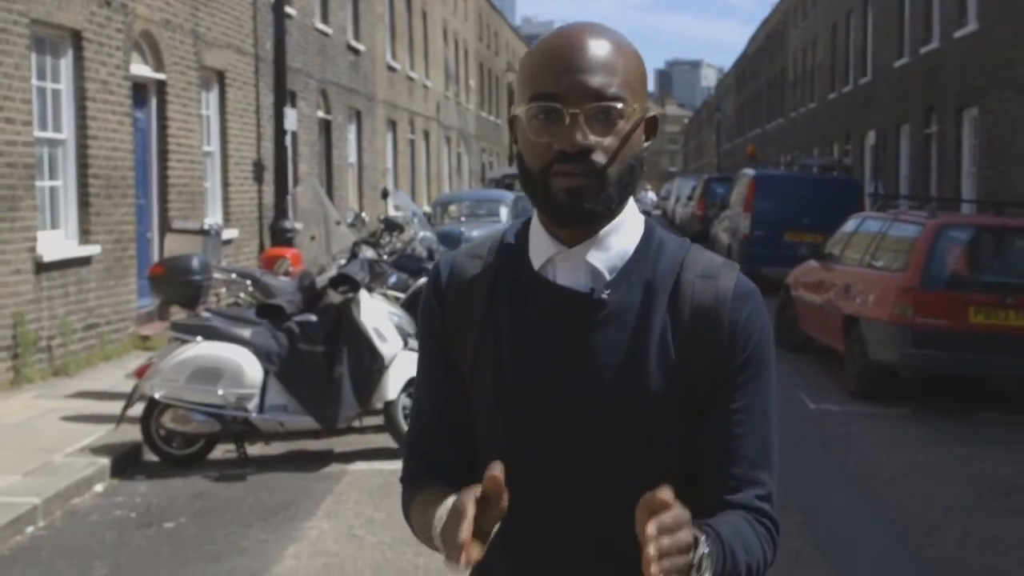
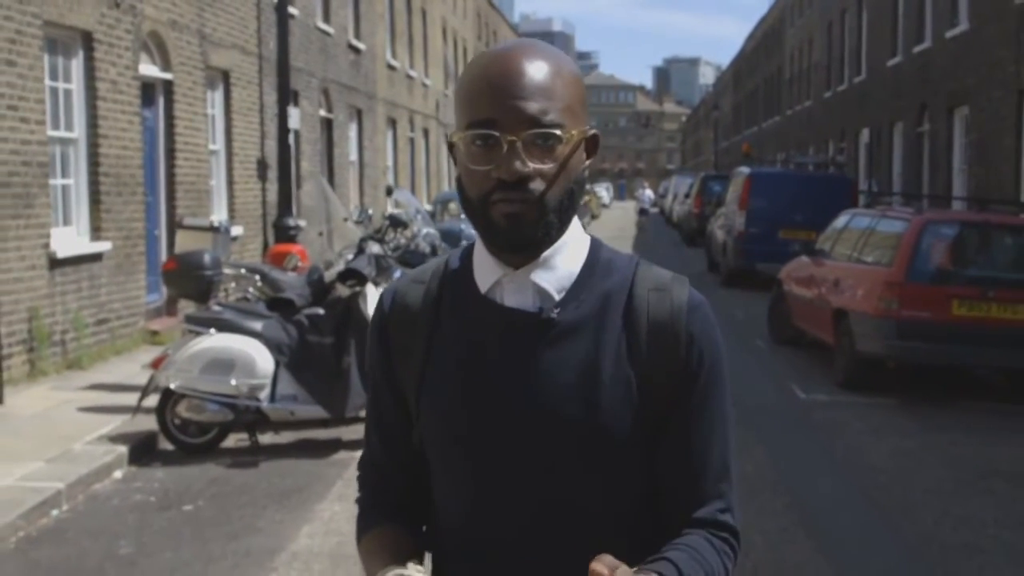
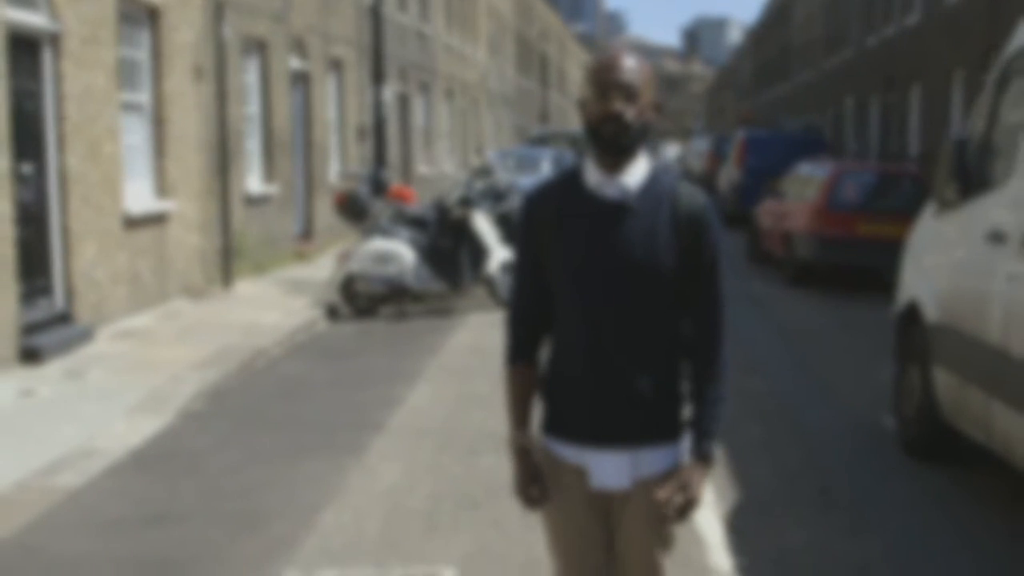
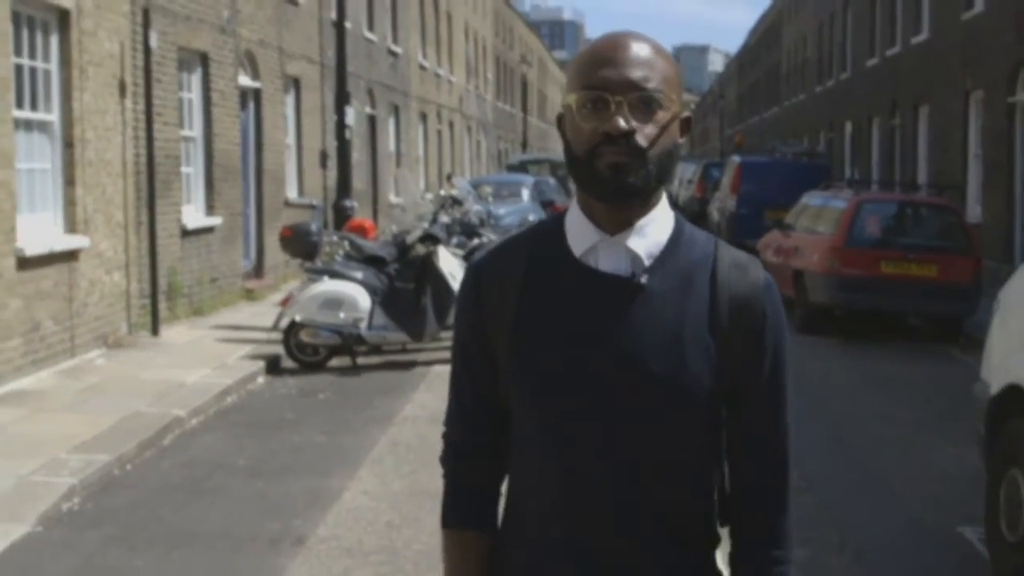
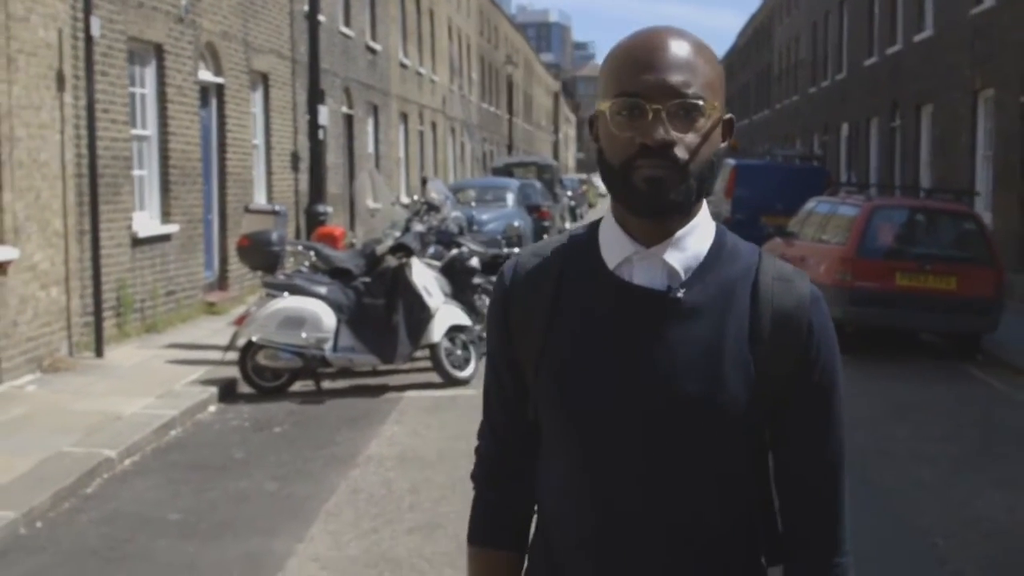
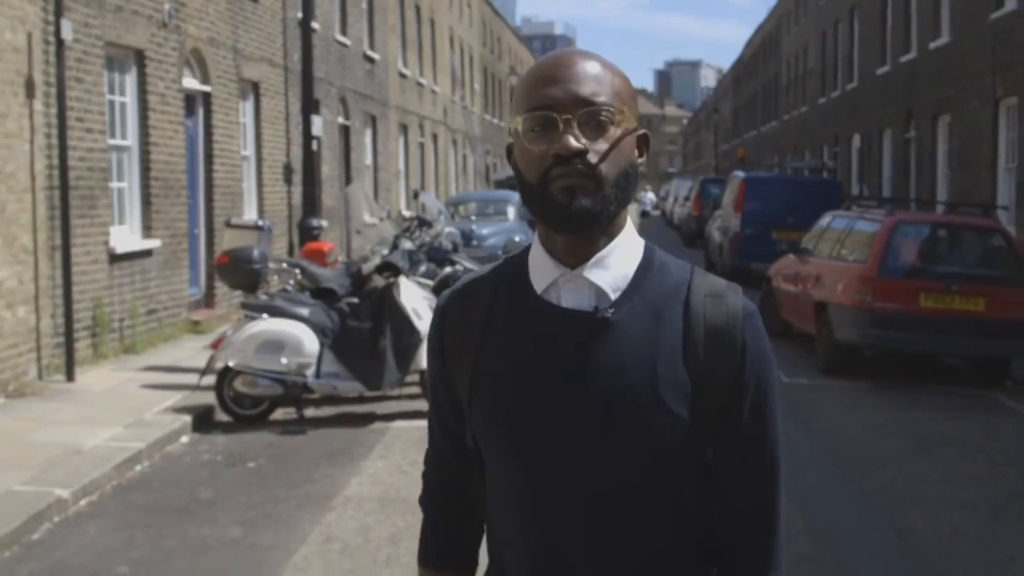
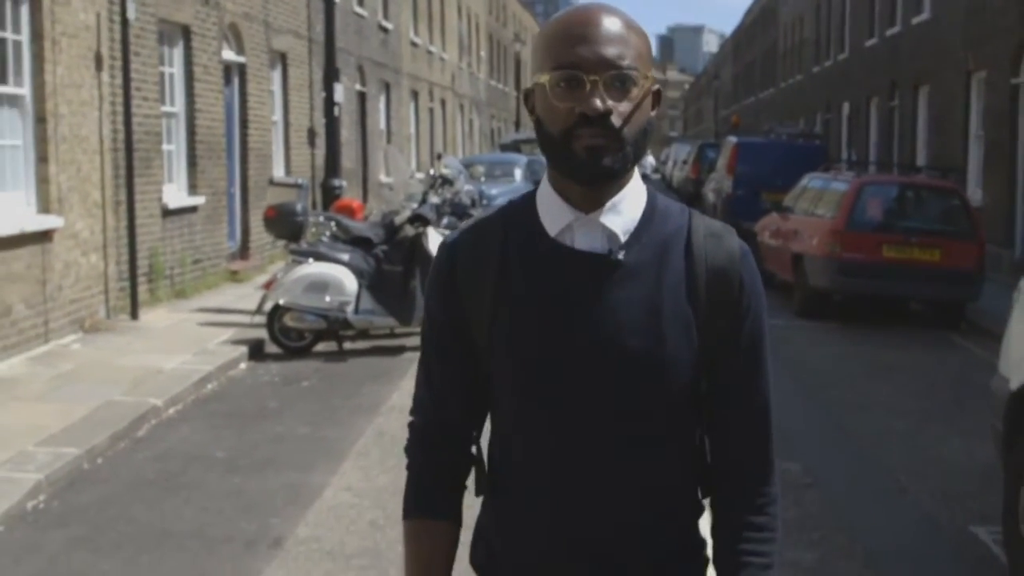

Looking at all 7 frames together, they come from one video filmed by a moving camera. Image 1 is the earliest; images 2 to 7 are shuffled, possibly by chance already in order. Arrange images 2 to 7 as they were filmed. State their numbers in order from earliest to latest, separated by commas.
2, 6, 5, 7, 4, 3
